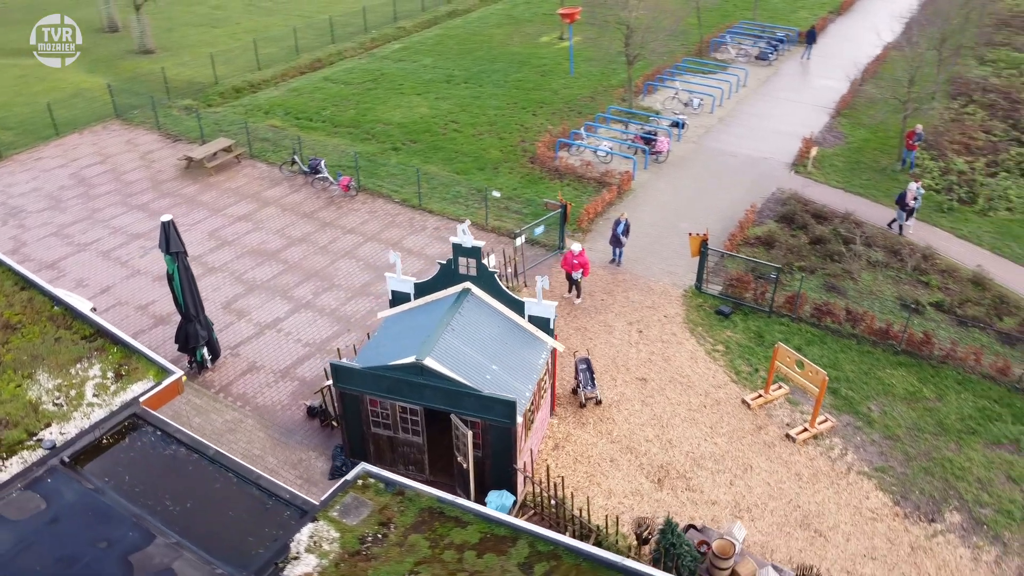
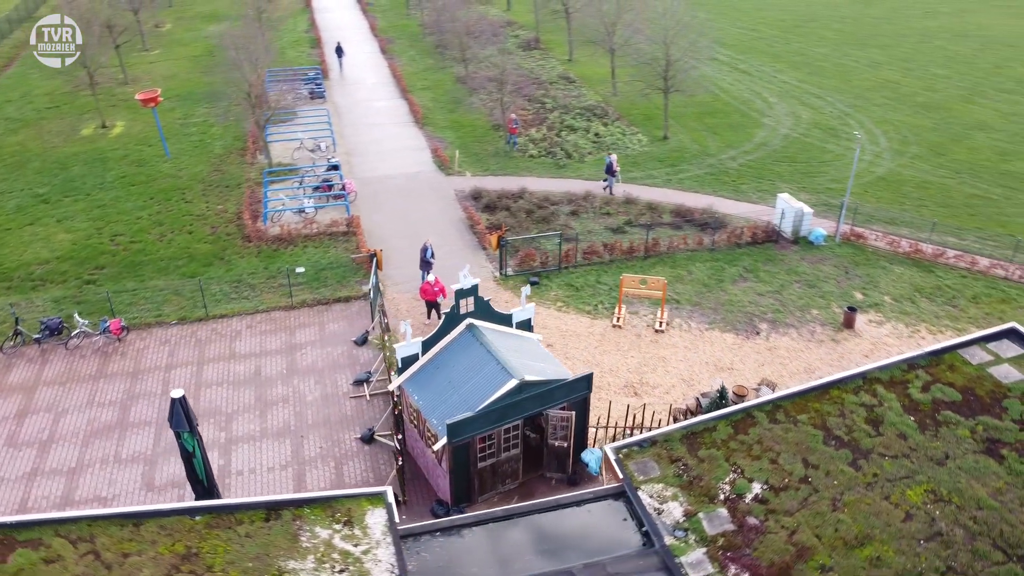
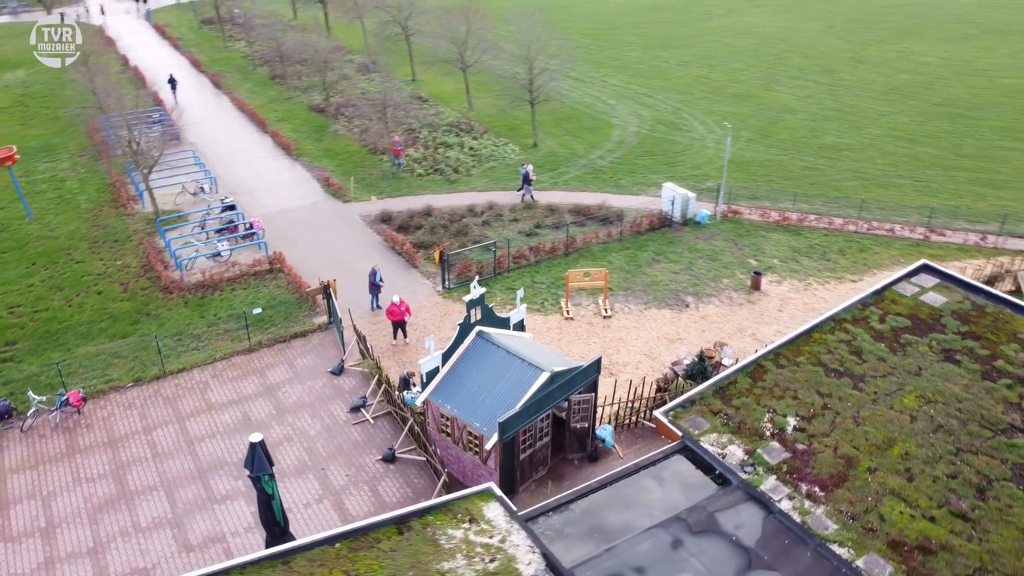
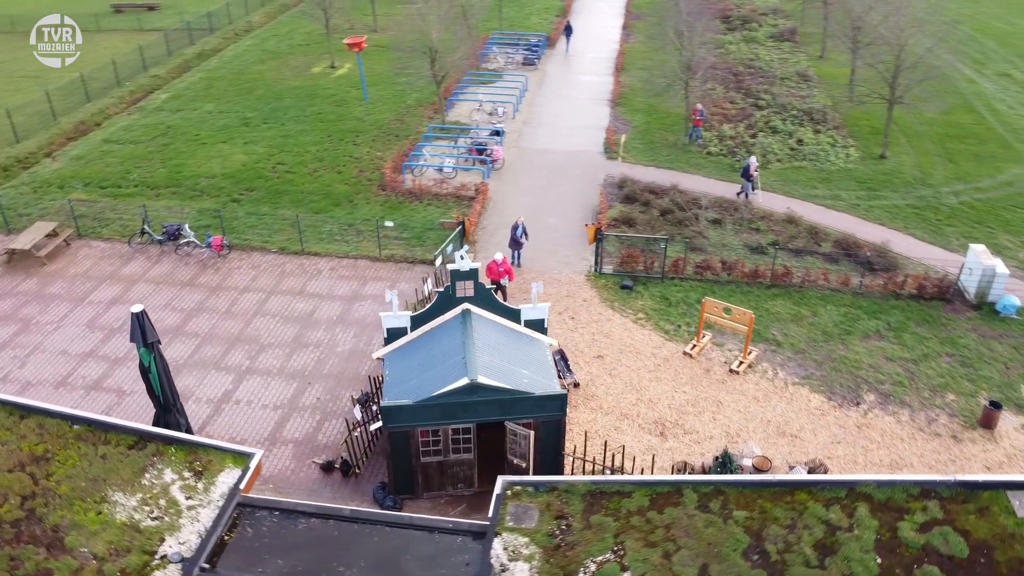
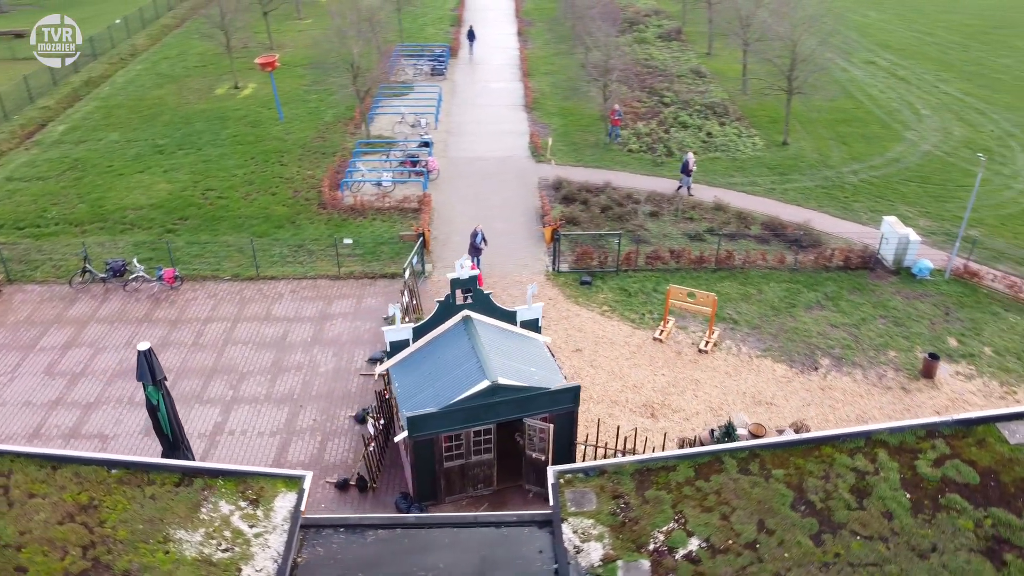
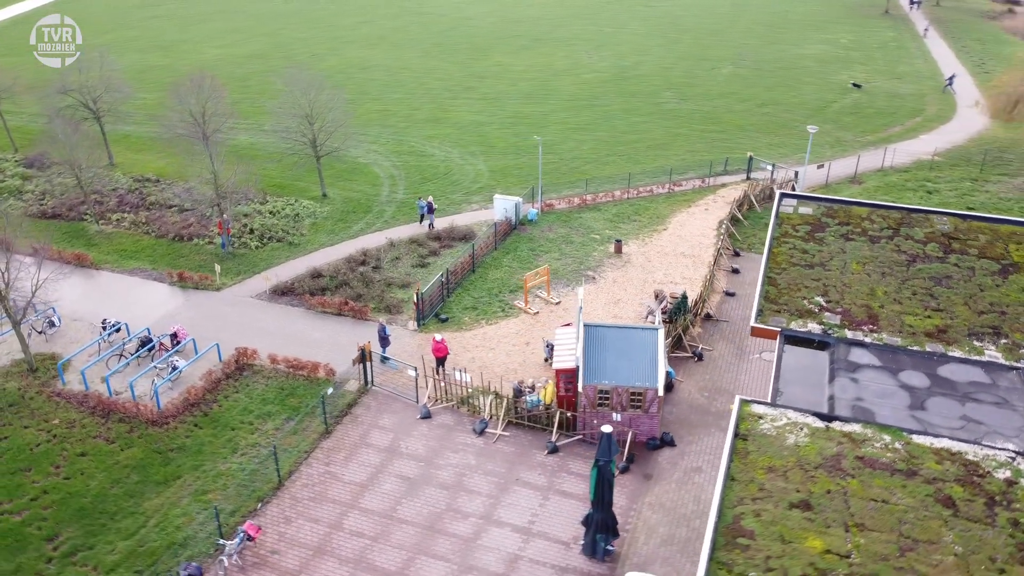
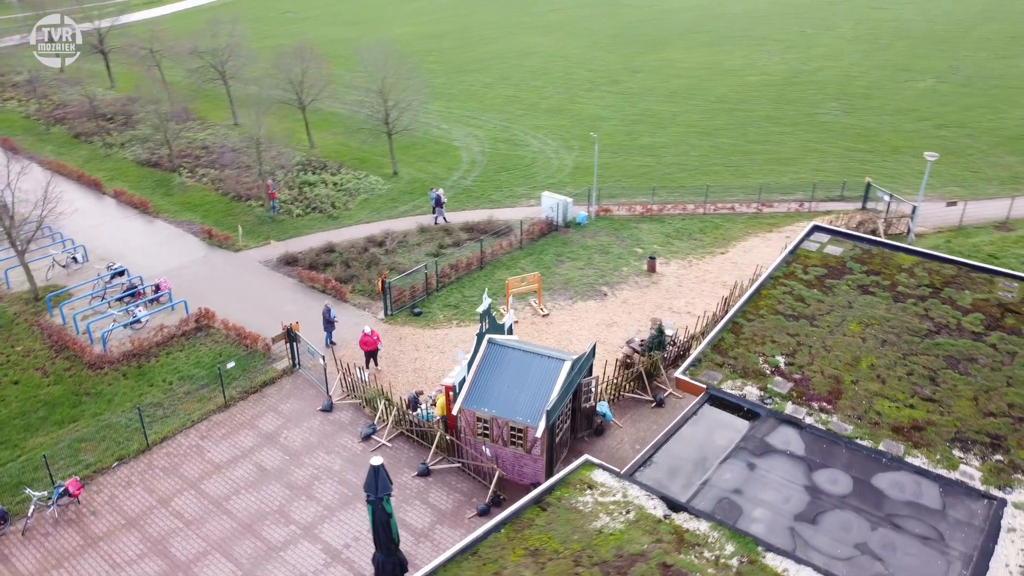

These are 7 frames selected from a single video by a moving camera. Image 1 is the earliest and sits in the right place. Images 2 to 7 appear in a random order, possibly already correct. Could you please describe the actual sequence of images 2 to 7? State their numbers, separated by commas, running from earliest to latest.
4, 5, 2, 3, 7, 6
